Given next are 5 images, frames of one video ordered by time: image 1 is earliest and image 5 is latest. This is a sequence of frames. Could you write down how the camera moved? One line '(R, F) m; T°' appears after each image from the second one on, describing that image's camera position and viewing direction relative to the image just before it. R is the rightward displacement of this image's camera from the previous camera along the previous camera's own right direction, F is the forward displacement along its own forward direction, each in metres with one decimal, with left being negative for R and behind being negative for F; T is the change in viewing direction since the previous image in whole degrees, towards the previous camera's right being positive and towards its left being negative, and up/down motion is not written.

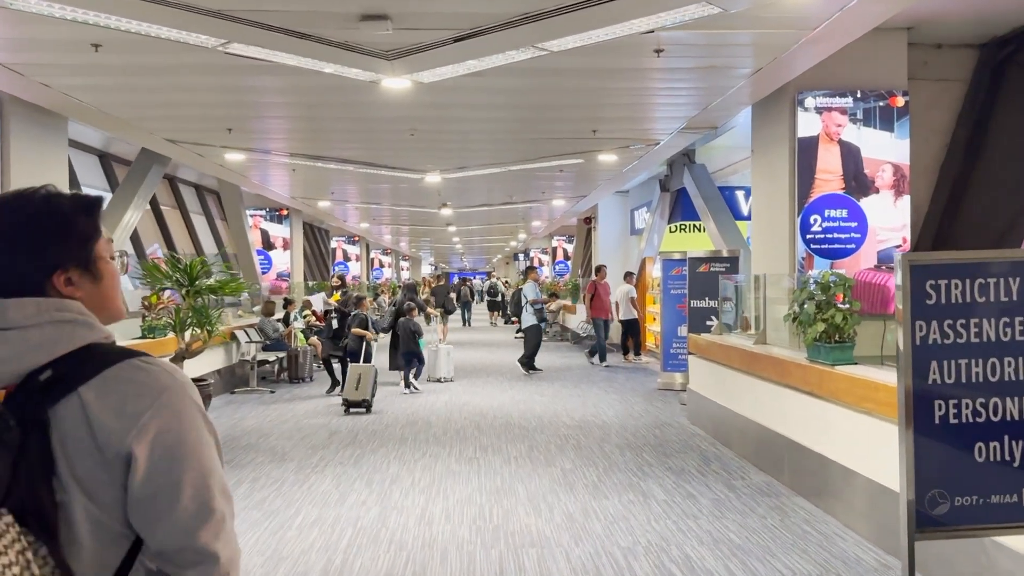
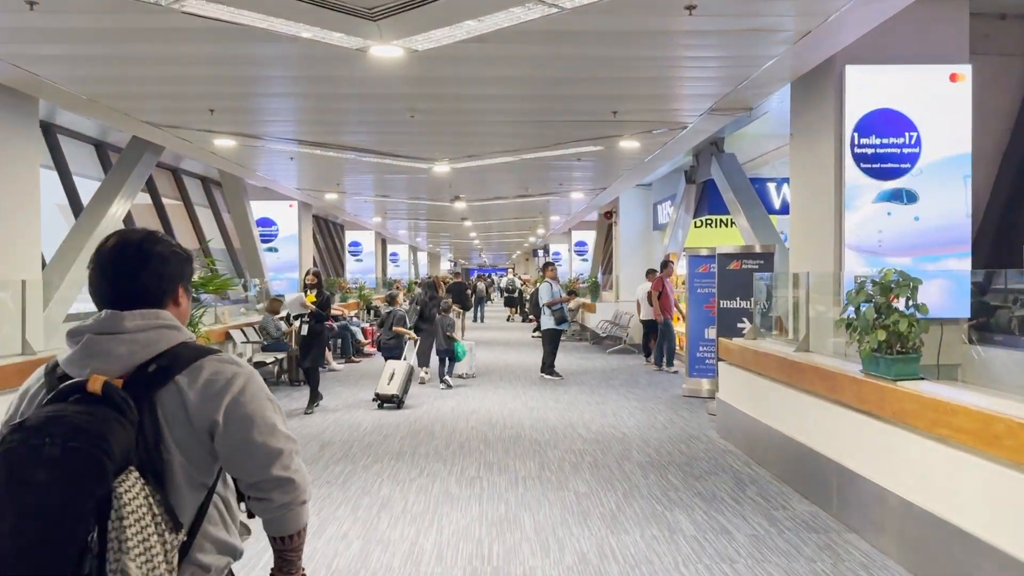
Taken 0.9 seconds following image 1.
(+0.1, +0.7) m; -1°
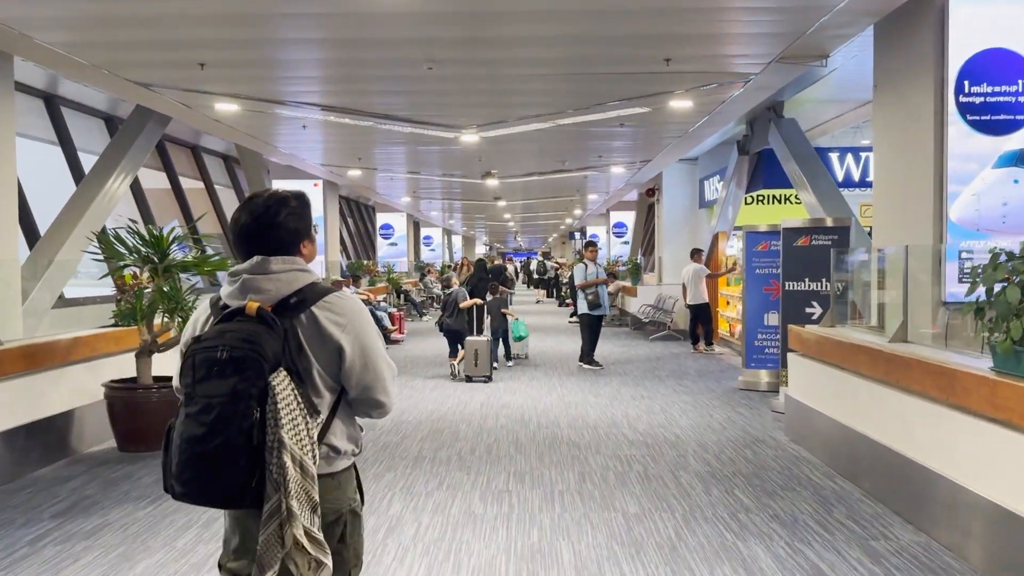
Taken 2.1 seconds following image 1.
(0.0, +0.9) m; -2°
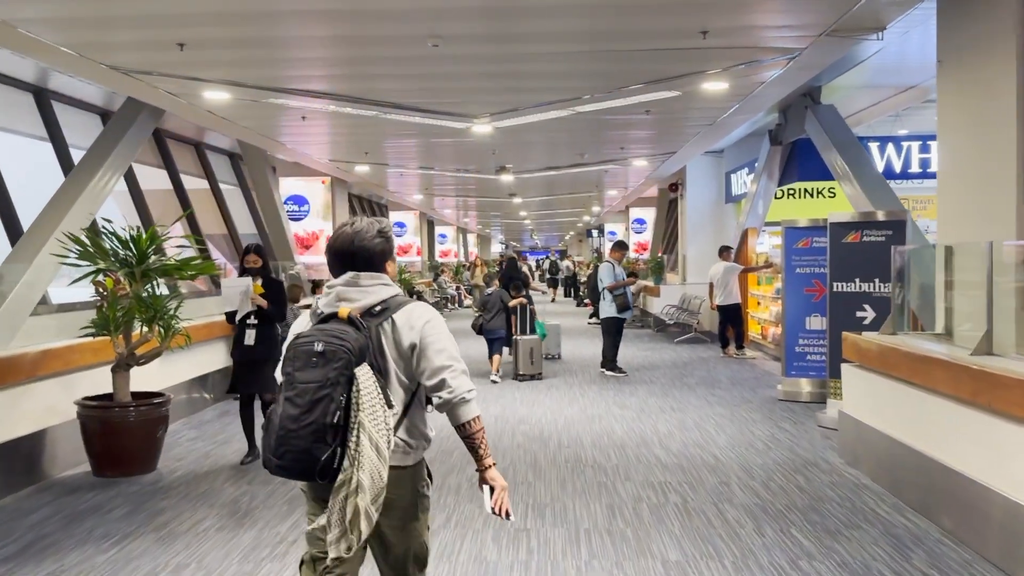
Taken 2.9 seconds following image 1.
(0.0, +0.6) m; -1°
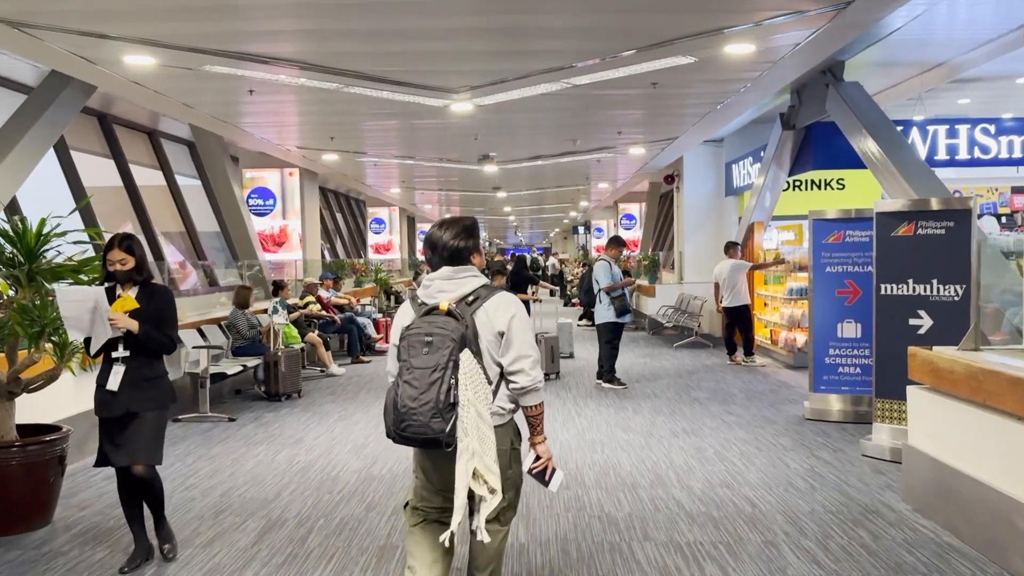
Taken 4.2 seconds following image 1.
(0.0, +1.0) m; +1°
